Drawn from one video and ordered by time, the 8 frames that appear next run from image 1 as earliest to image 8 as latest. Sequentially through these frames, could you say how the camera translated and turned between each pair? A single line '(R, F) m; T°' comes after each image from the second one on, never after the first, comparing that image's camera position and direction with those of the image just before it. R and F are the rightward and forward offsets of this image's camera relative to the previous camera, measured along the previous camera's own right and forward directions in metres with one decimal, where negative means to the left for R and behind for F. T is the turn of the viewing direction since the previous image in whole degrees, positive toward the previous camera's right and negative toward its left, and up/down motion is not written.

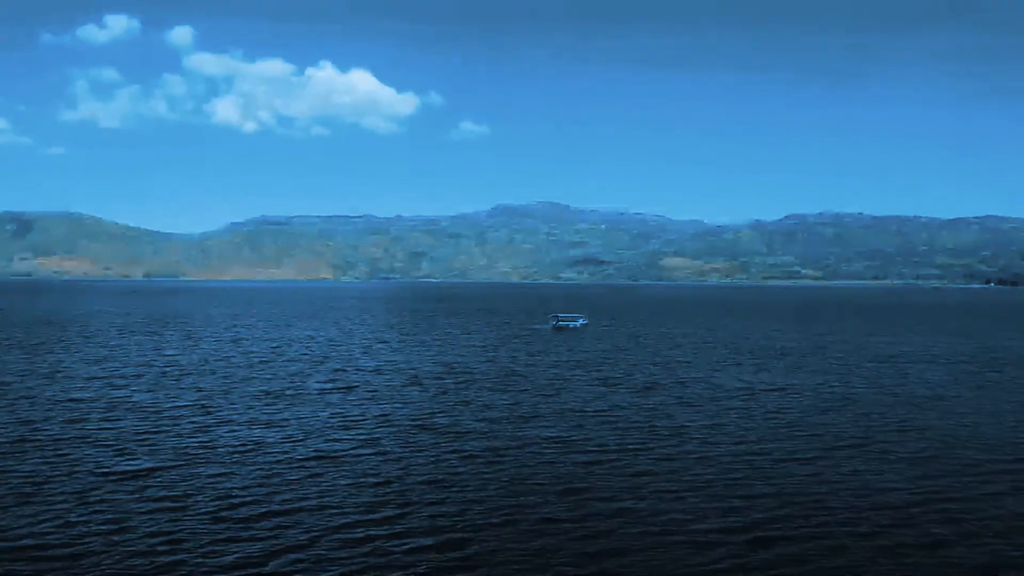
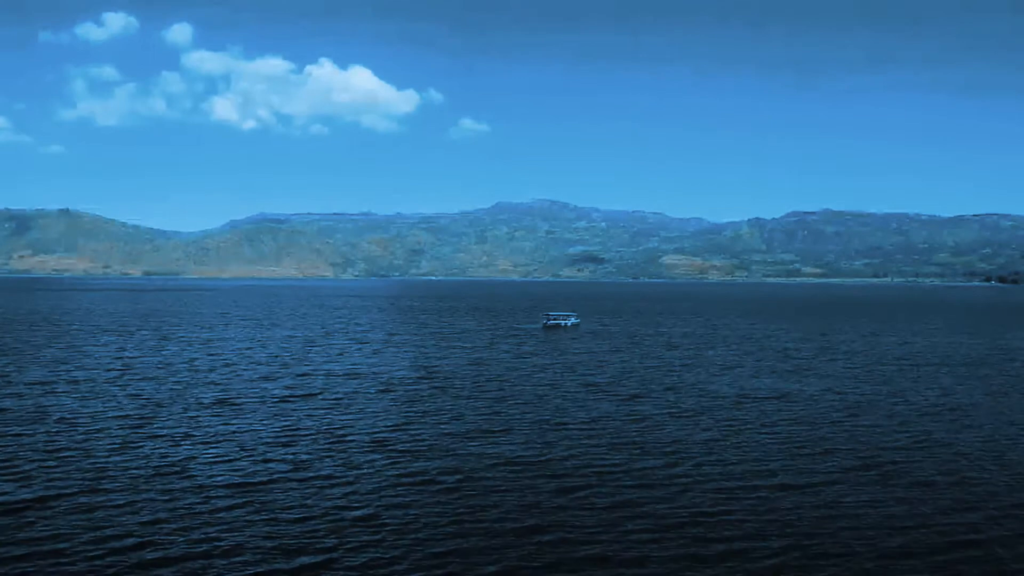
(+1.3, +4.3) m; 0°
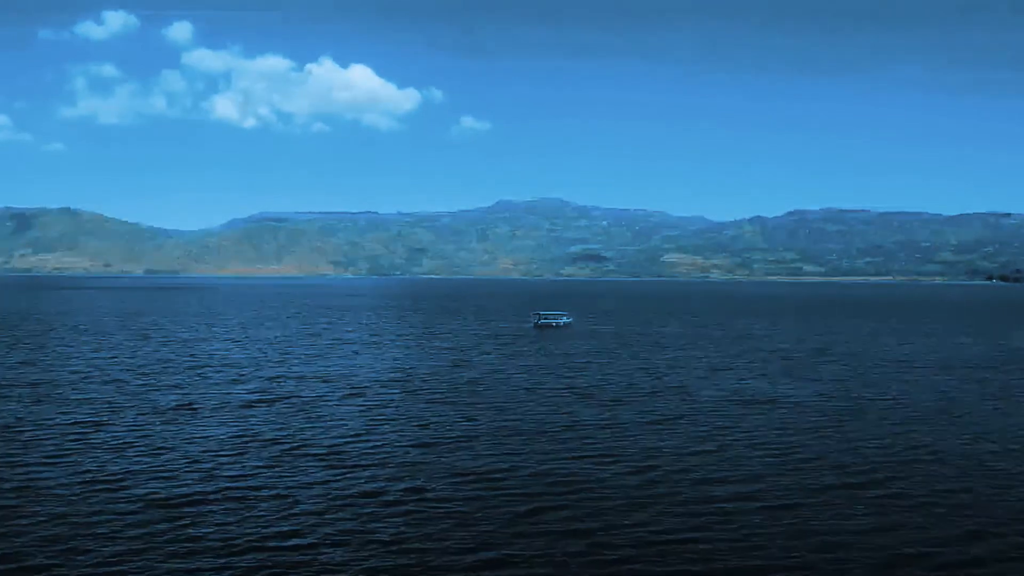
(+1.5, +2.3) m; 0°
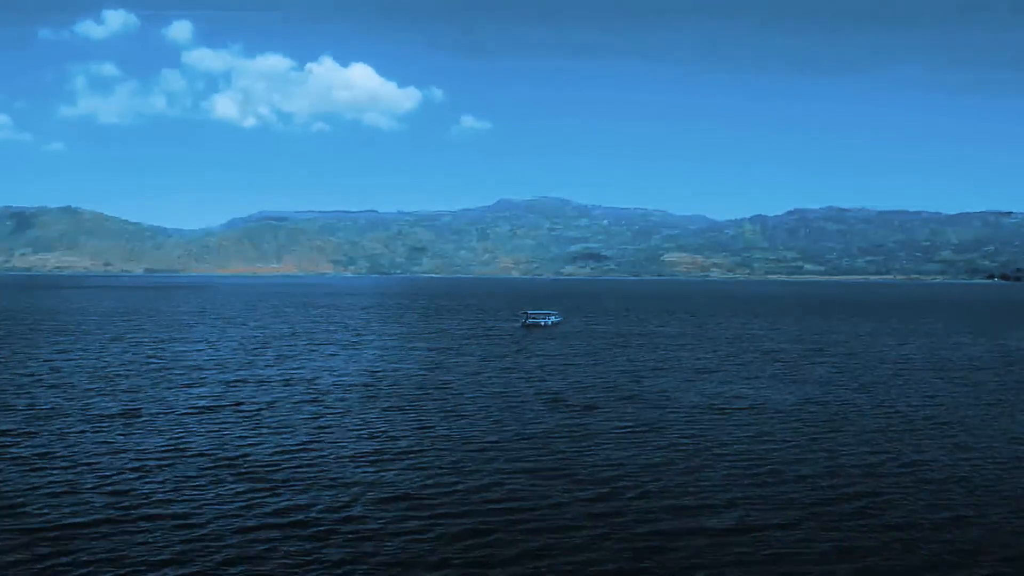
(+1.7, +2.7) m; 0°
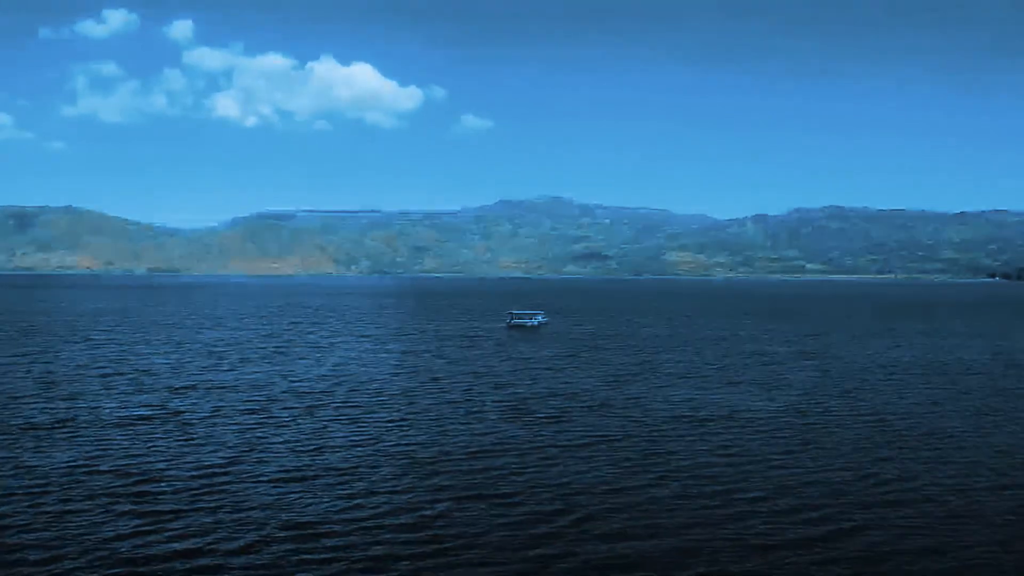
(+2.5, +3.2) m; 0°
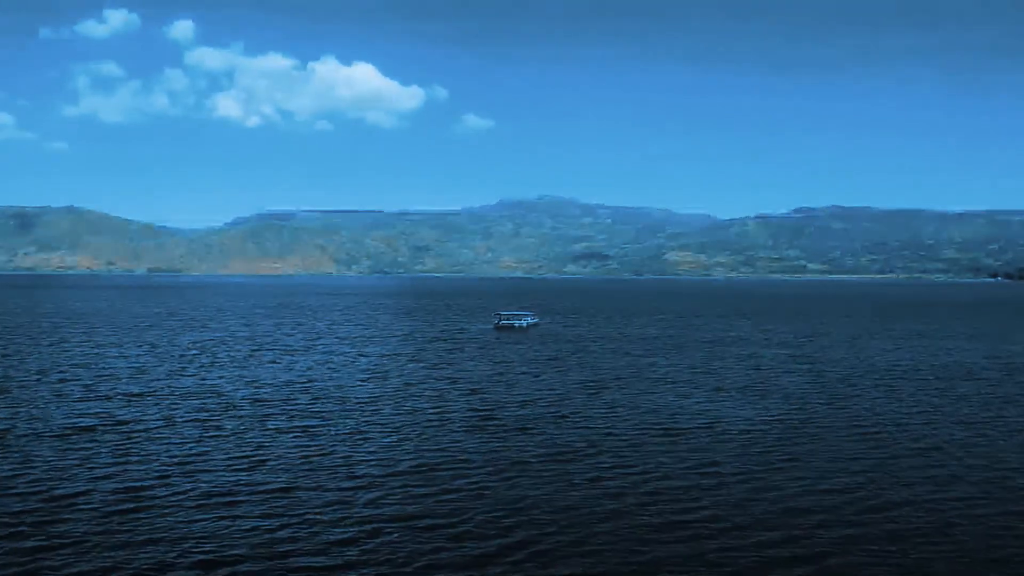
(+1.5, +2.4) m; 0°
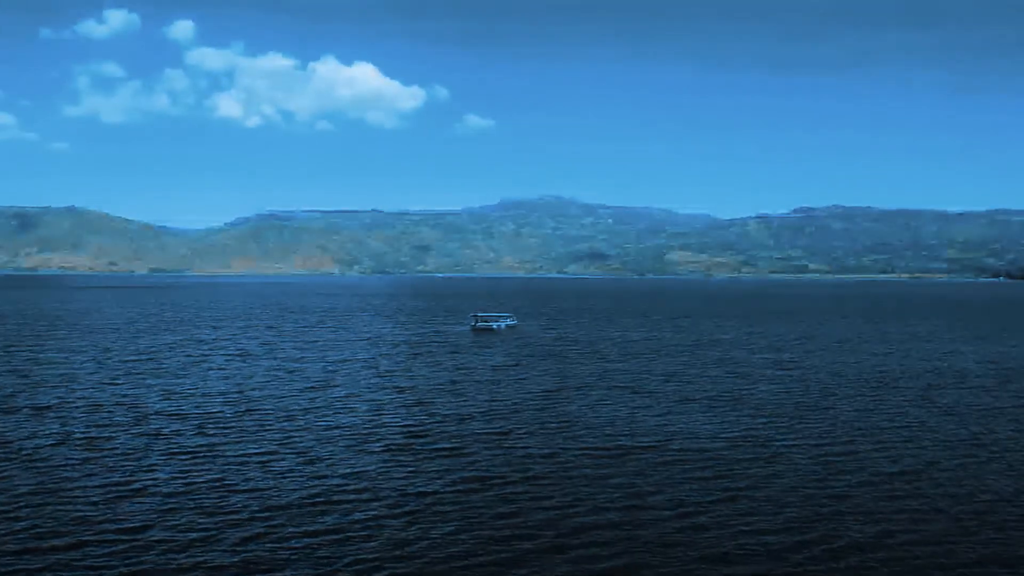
(+2.6, +3.5) m; 0°
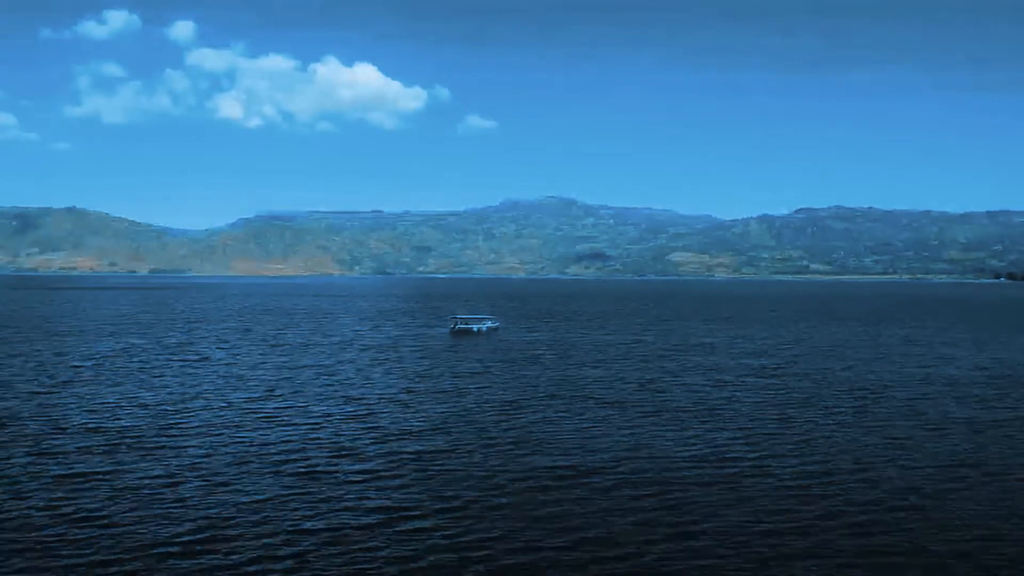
(+1.7, +2.6) m; 0°
